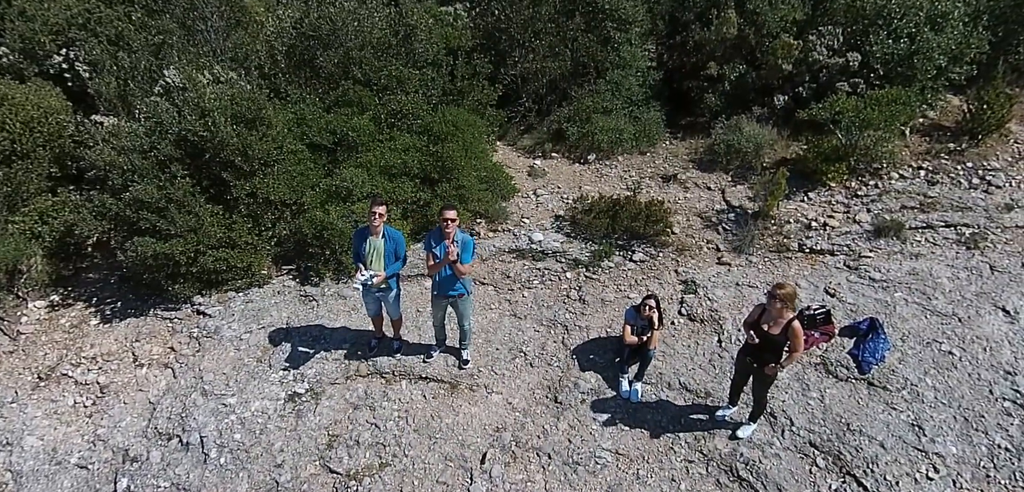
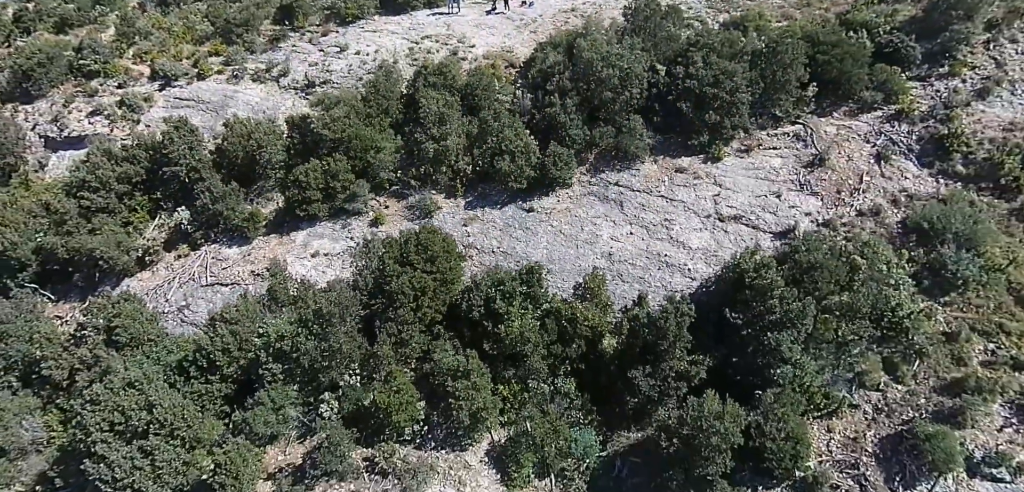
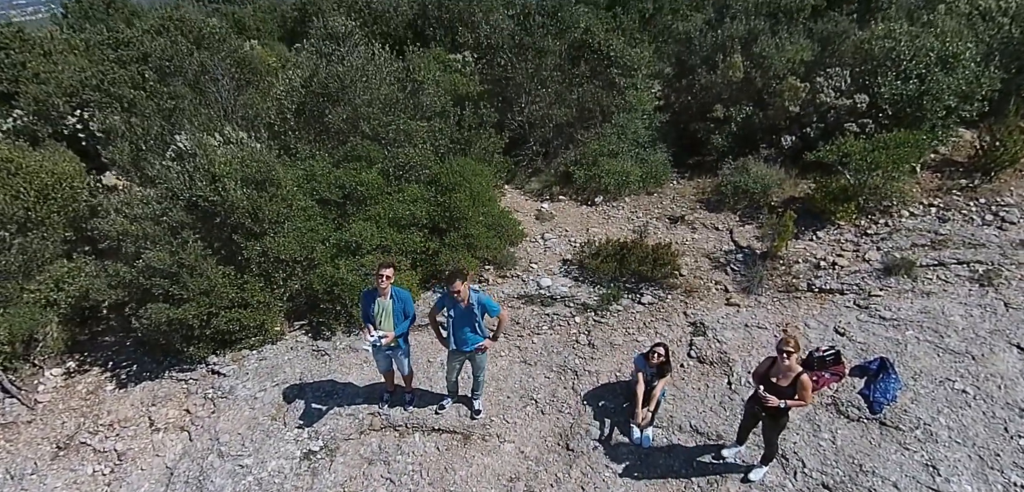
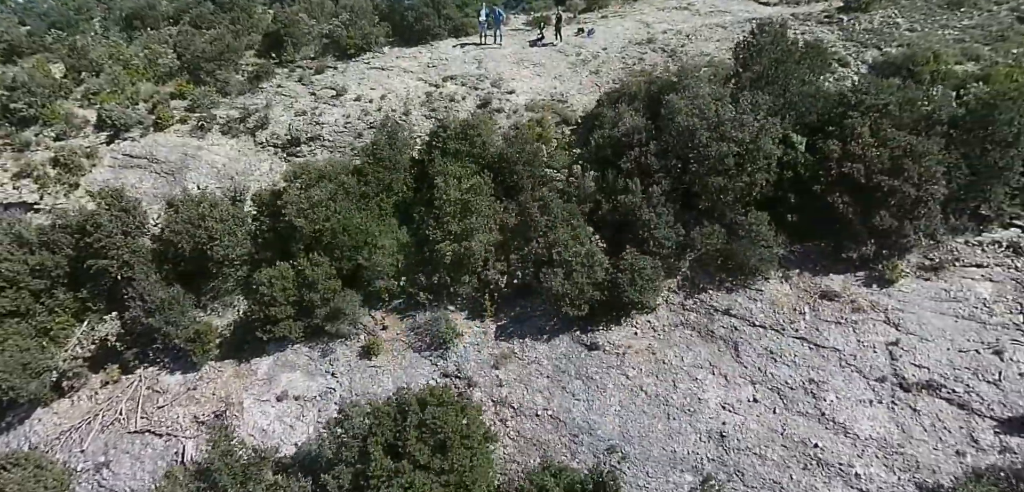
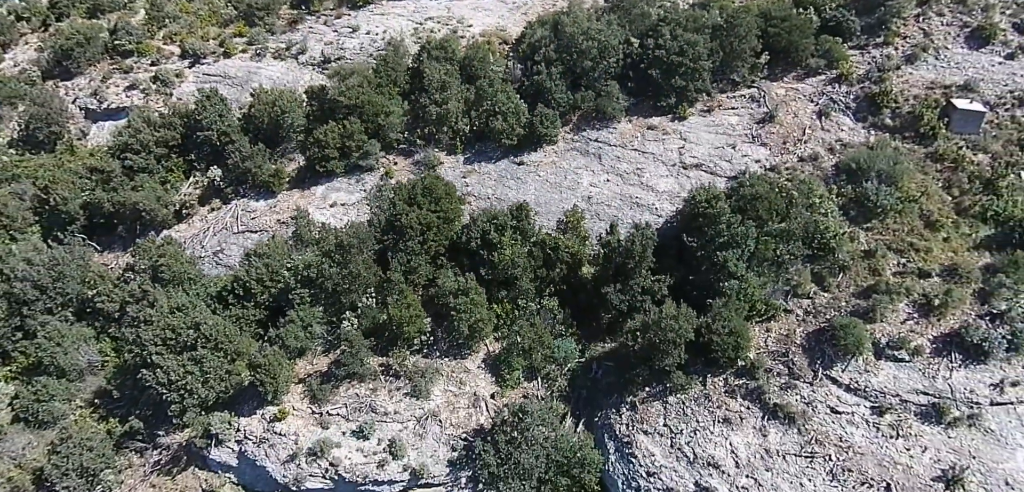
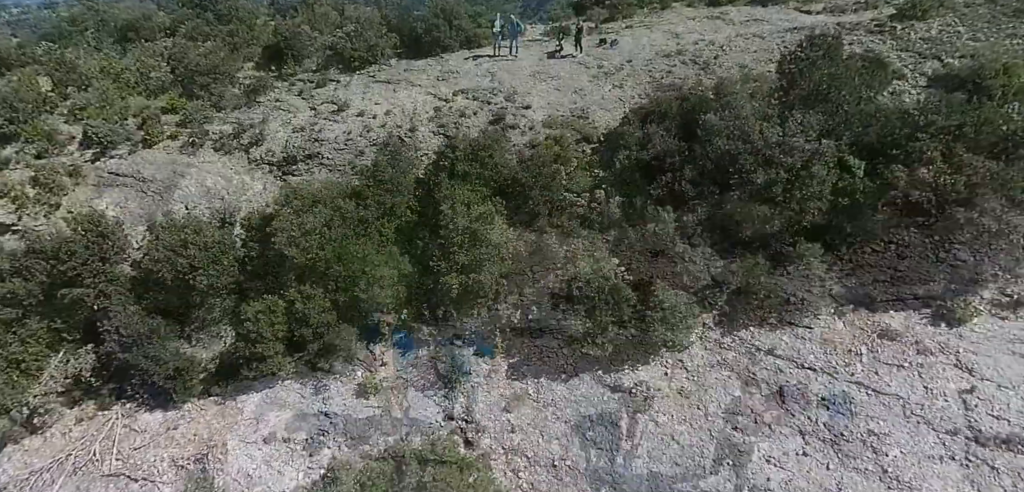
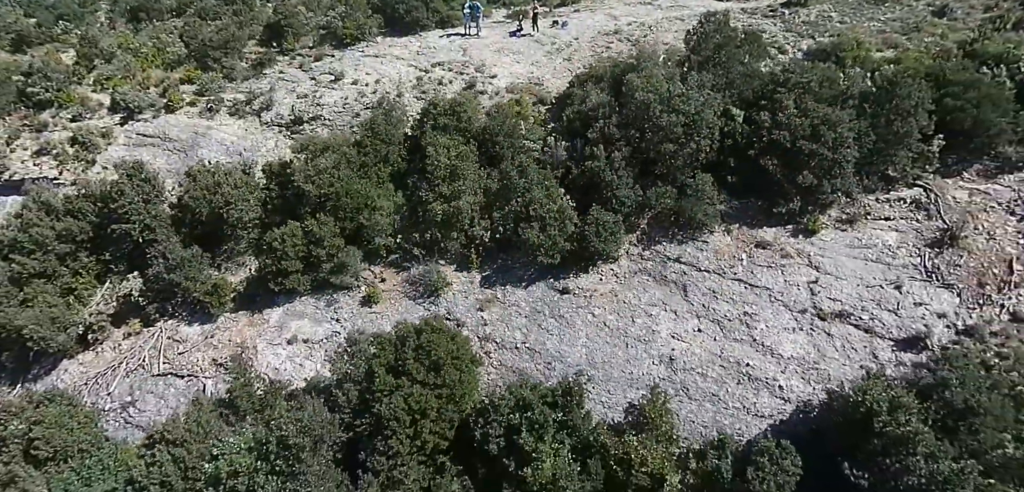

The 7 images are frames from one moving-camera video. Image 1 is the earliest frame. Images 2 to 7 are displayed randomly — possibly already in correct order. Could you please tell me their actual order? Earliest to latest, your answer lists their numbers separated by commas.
3, 6, 4, 7, 2, 5
